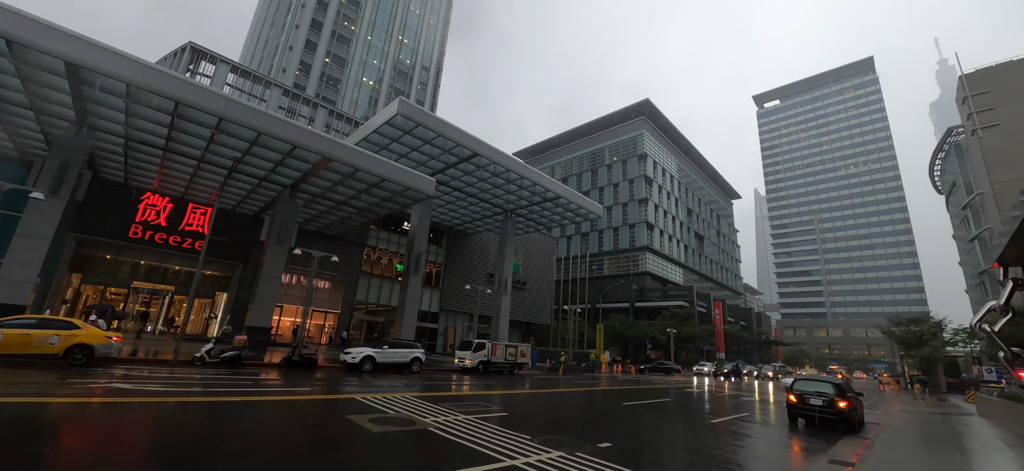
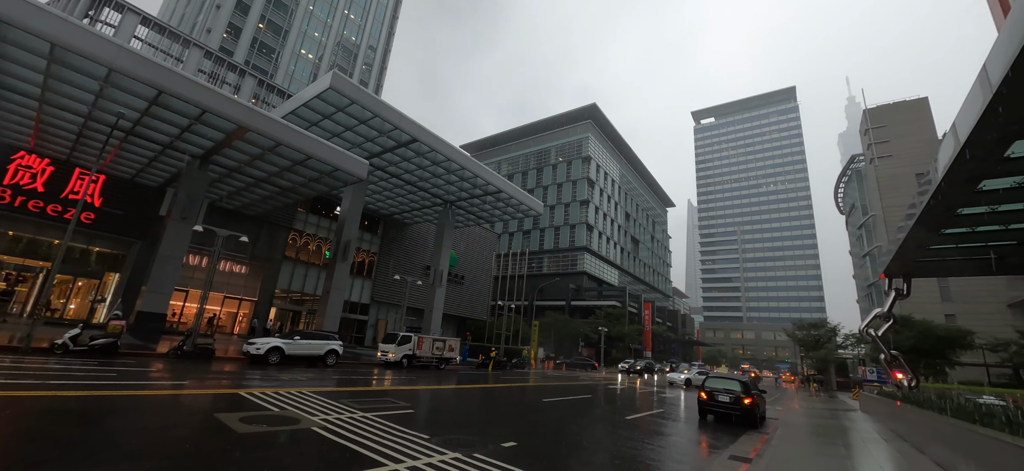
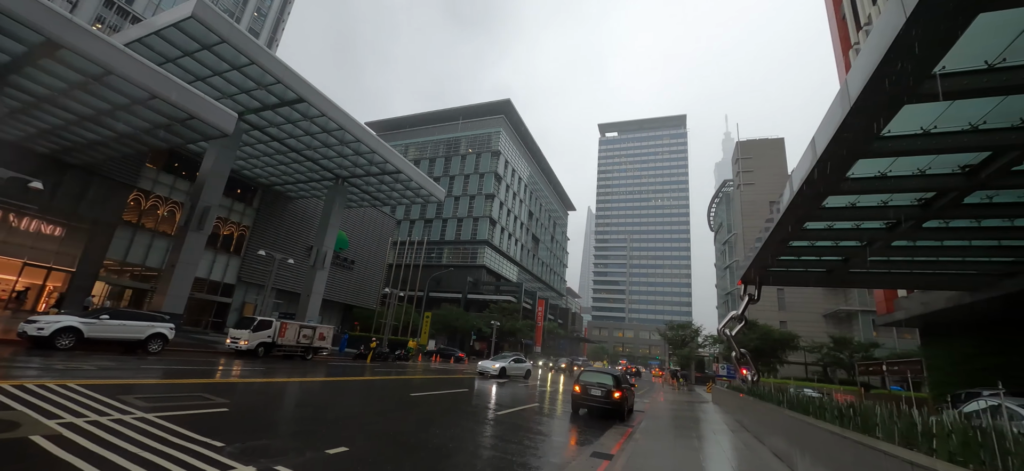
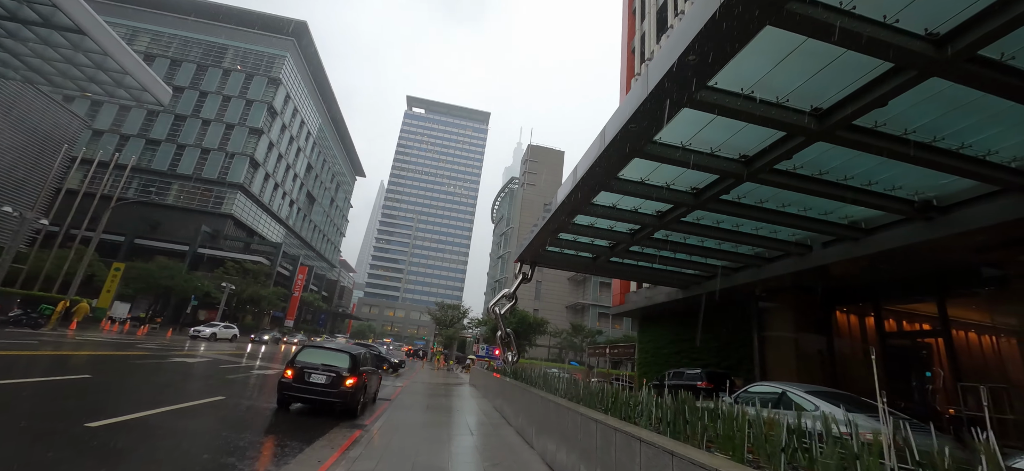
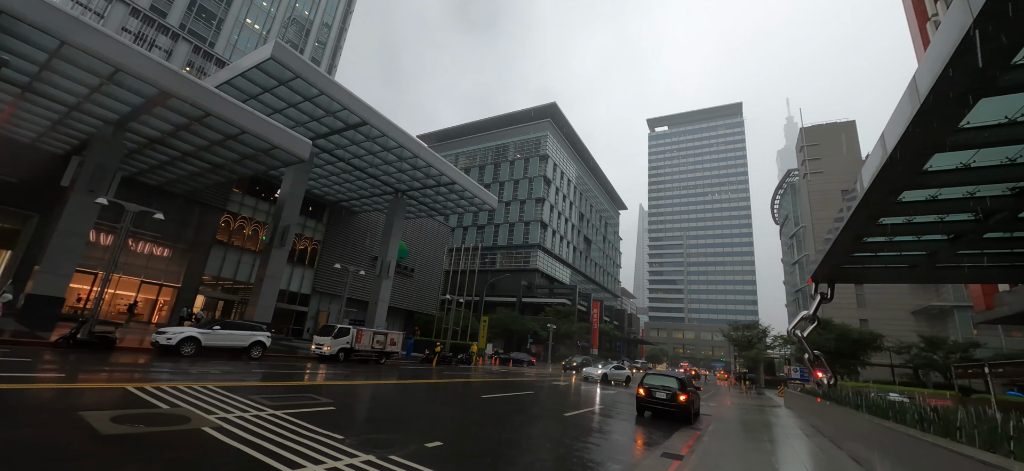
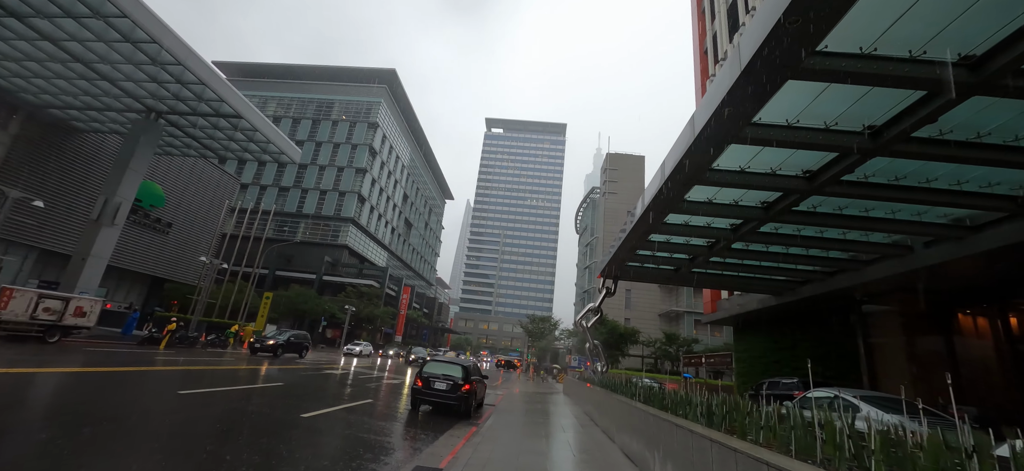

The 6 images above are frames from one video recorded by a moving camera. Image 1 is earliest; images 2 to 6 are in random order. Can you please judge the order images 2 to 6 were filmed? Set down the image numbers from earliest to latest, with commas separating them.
2, 5, 3, 6, 4
